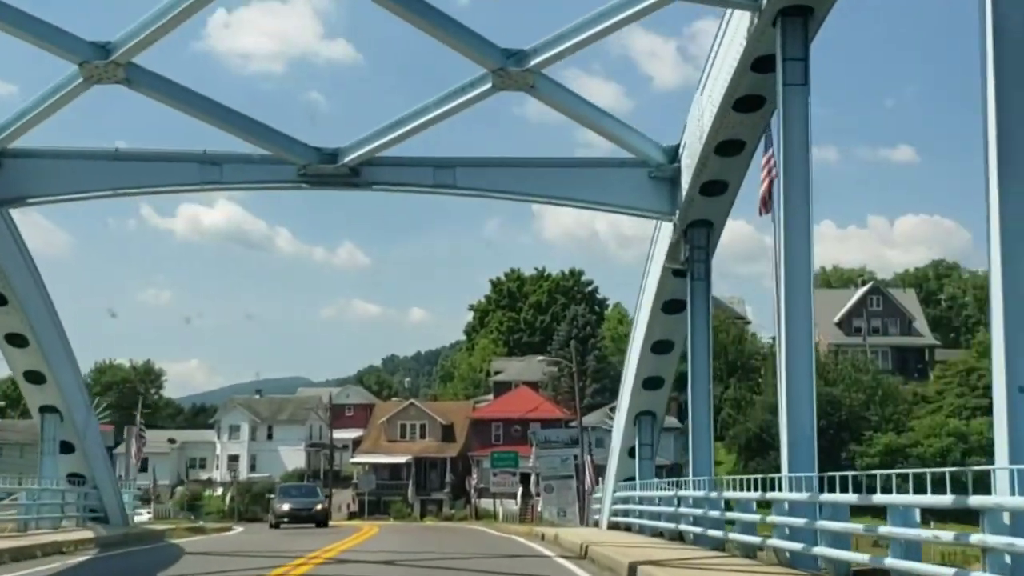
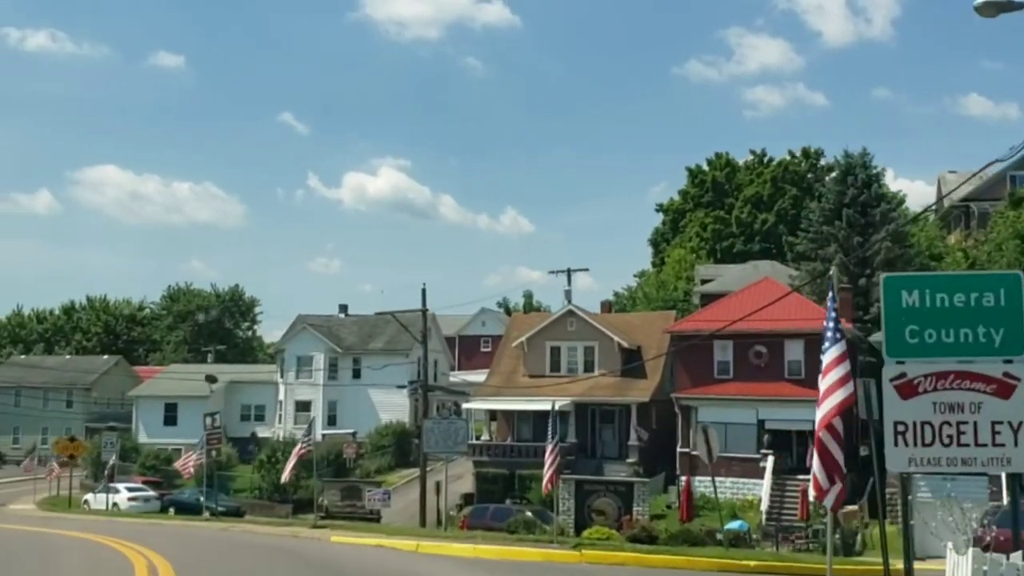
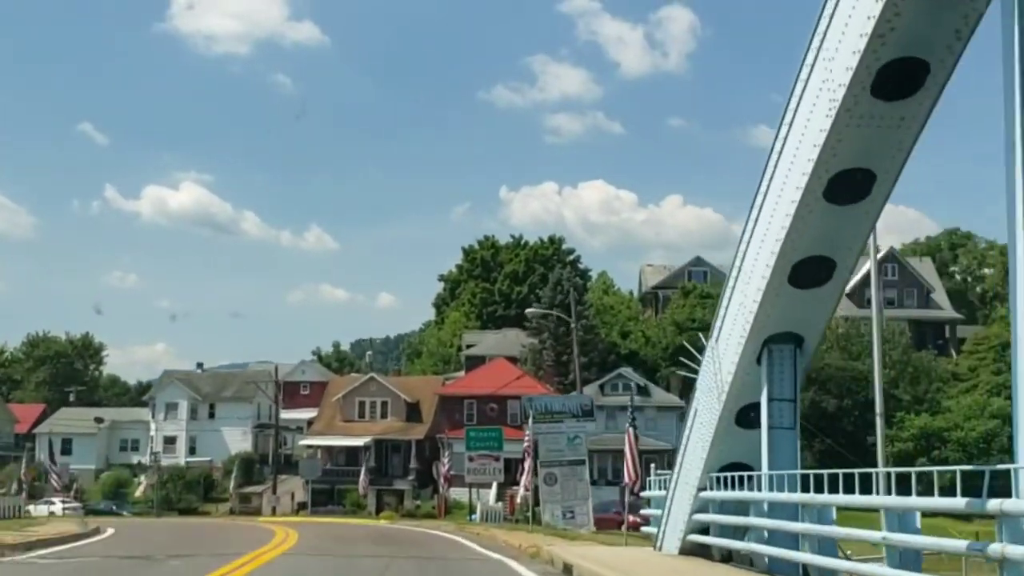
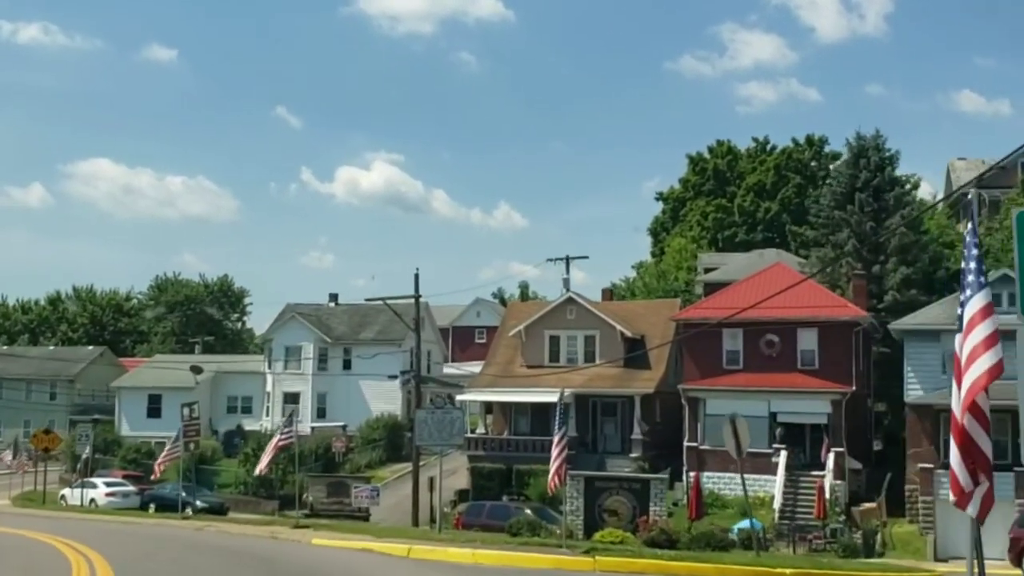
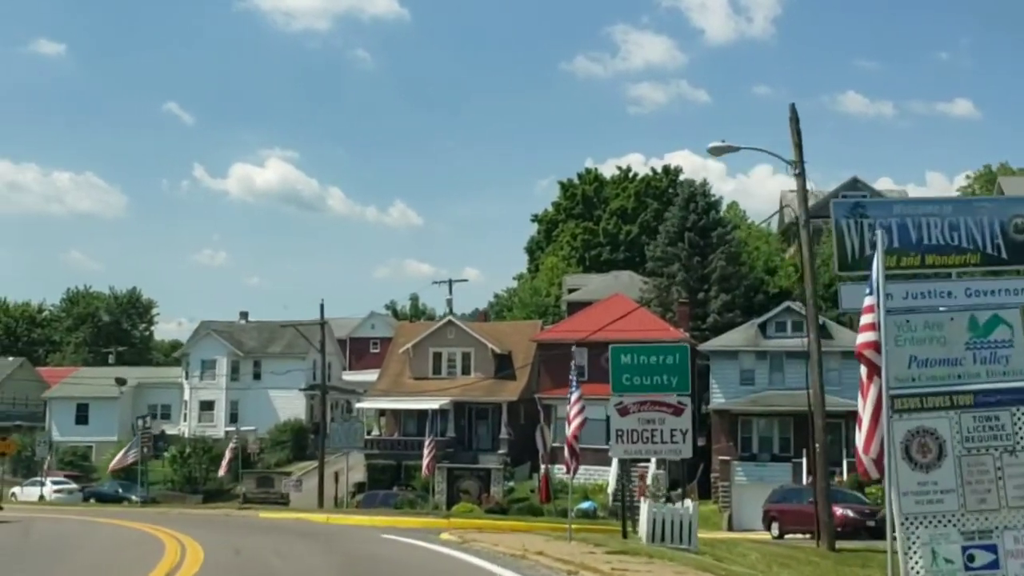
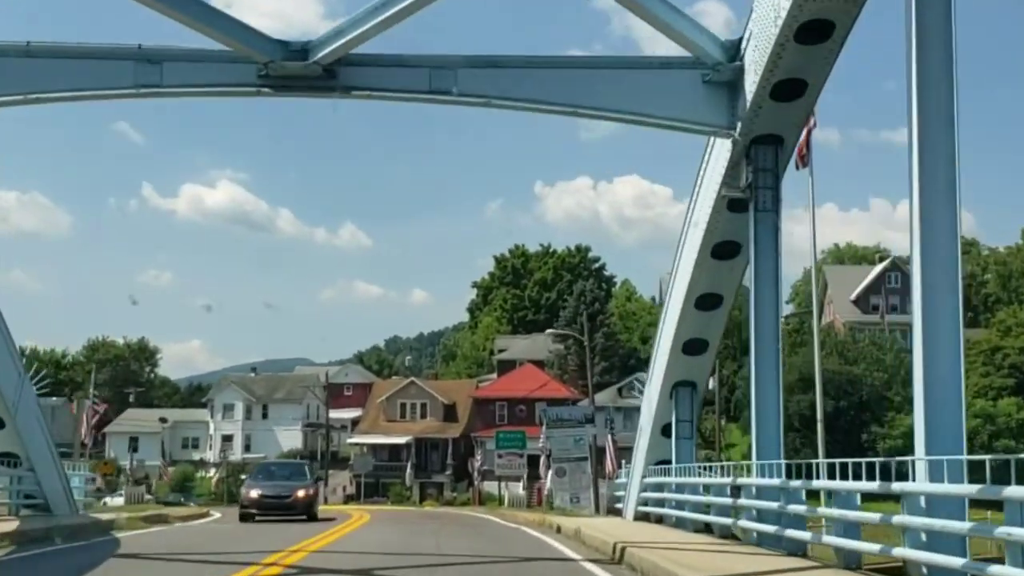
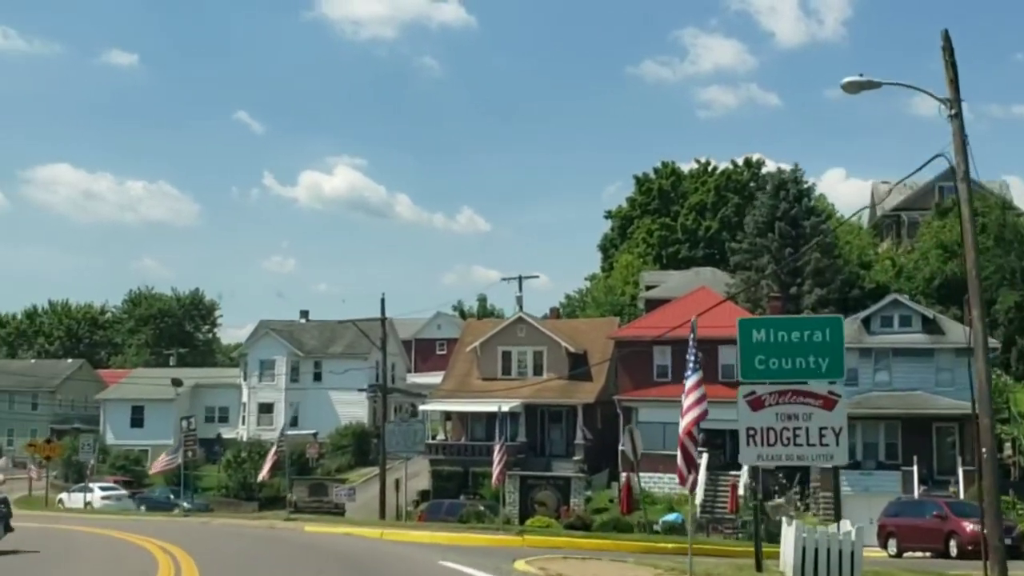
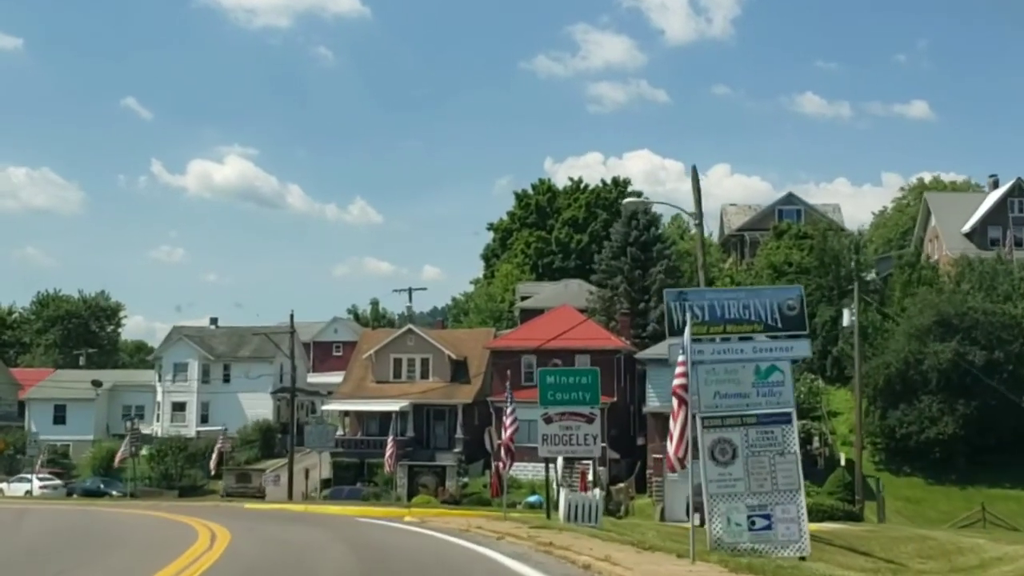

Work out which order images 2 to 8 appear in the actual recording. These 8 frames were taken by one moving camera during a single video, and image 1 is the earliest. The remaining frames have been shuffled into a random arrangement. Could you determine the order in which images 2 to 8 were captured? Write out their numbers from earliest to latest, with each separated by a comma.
6, 3, 8, 5, 7, 2, 4
